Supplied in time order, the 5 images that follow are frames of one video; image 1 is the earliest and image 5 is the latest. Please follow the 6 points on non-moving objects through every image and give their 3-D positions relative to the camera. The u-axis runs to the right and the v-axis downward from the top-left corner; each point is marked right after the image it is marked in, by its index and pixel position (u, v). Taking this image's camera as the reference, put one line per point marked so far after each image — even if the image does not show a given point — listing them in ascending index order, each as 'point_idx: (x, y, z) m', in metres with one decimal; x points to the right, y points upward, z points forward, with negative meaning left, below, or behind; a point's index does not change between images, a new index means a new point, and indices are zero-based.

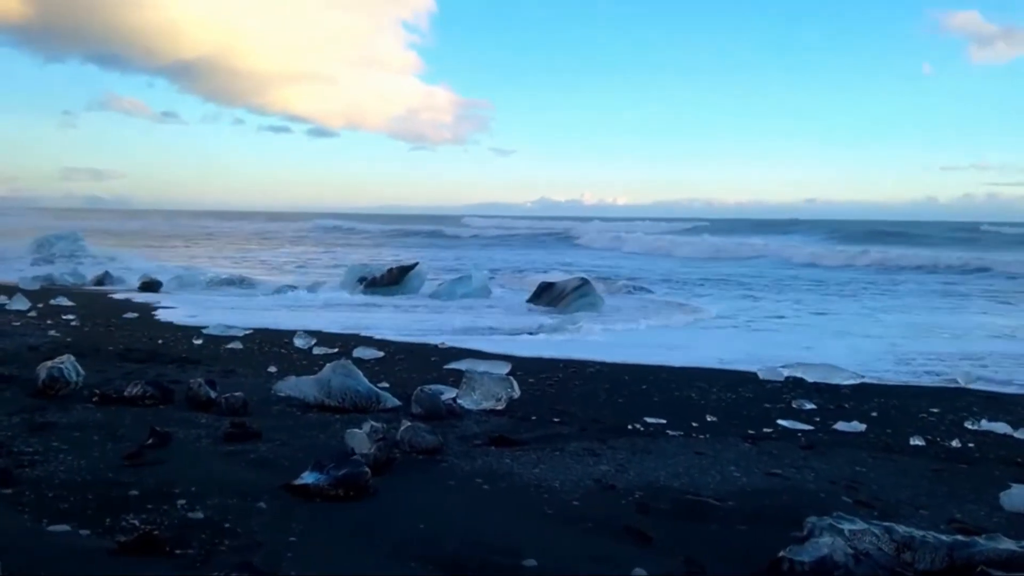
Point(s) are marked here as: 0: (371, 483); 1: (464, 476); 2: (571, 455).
0: (-0.7, -1.0, +3.9) m
1: (-0.2, -1.0, +4.1) m
2: (+0.3, -1.0, +4.5) m
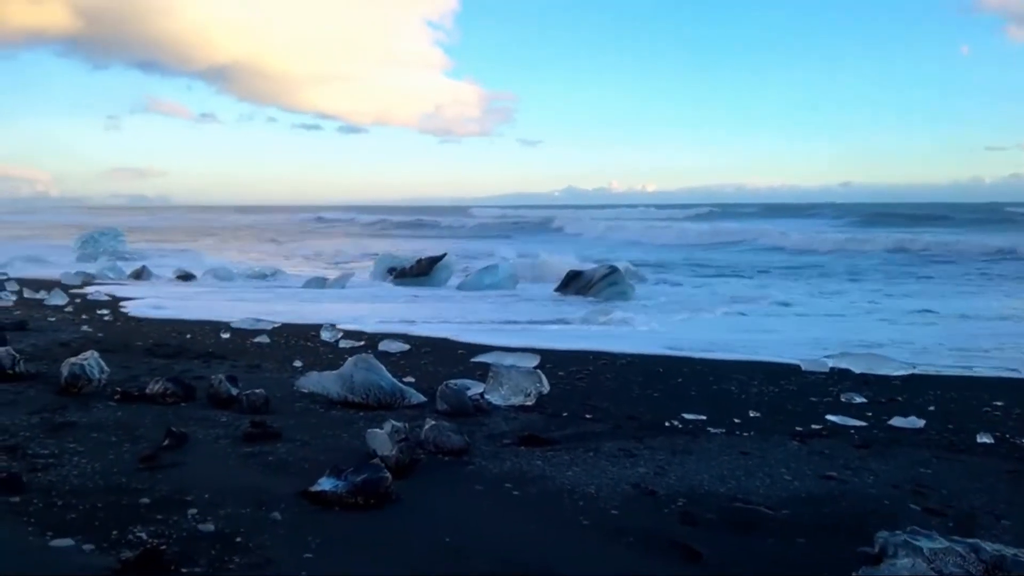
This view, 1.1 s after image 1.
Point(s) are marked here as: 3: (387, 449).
0: (-0.5, -0.9, +3.6) m
1: (-0.1, -0.9, +3.8) m
2: (+0.5, -0.9, +4.2) m
3: (-0.6, -0.8, +3.9) m
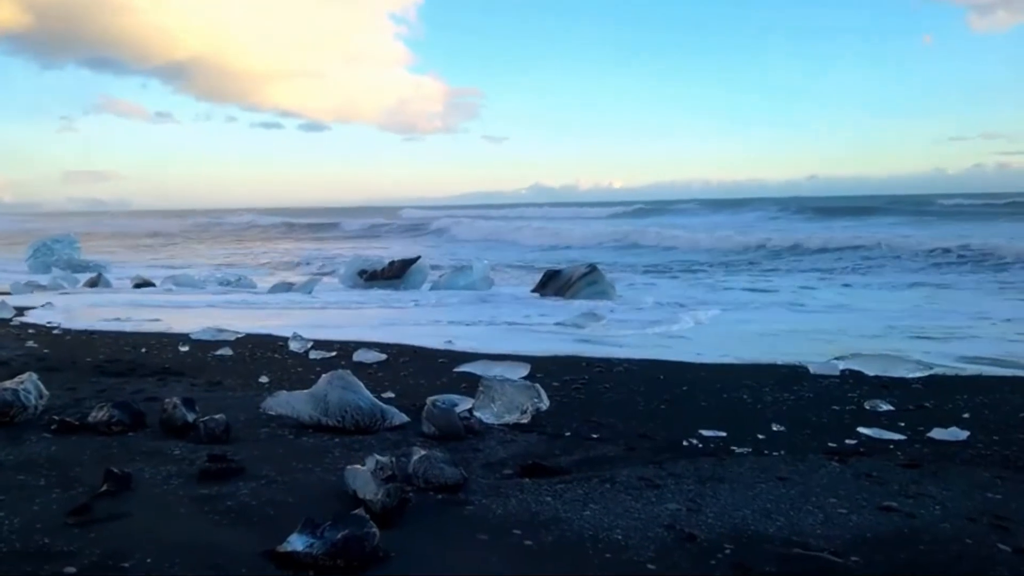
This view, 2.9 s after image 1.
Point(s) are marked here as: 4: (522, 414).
0: (-0.5, -0.9, +2.9) m
1: (-0.1, -0.9, +3.1) m
2: (+0.5, -0.9, +3.6) m
3: (-0.6, -0.8, +3.2) m
4: (+0.1, -0.8, +4.8) m
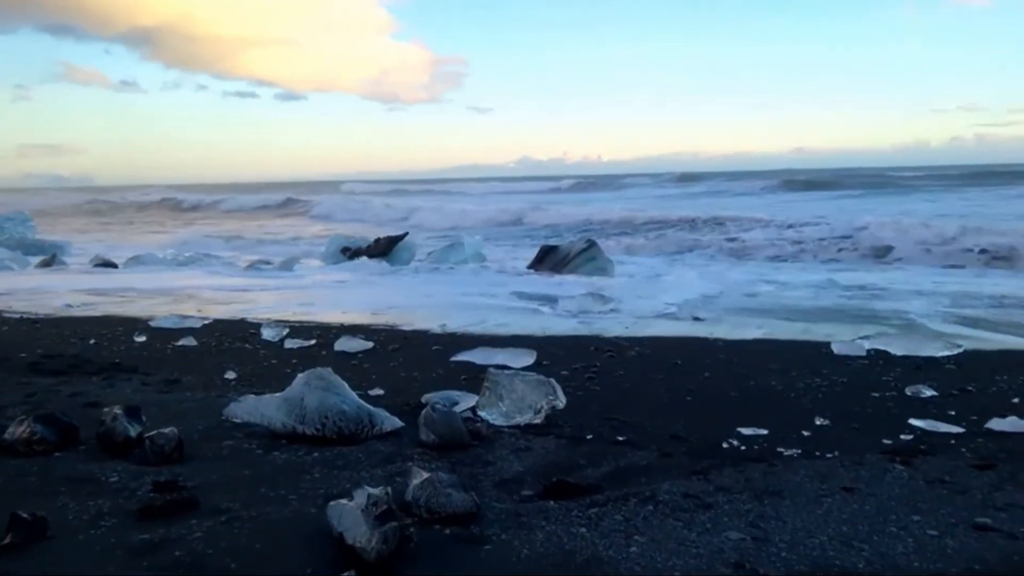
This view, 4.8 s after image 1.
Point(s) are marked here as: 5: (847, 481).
0: (-0.4, -0.9, +2.3) m
1: (0.0, -0.9, +2.5) m
2: (+0.6, -0.8, +3.0) m
3: (-0.5, -0.8, +2.6) m
4: (+0.1, -0.7, +4.2) m
5: (+1.4, -0.8, +3.4) m
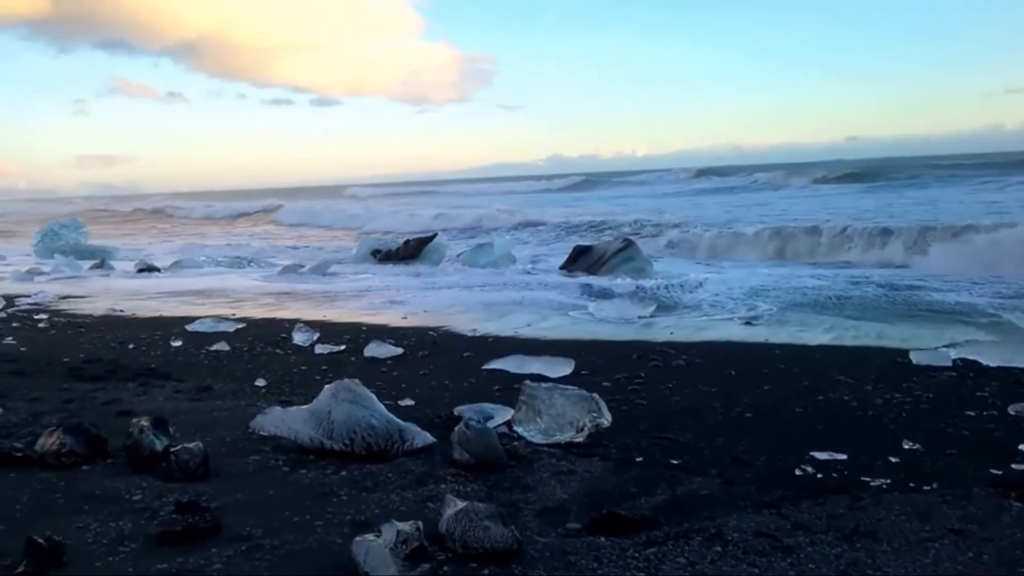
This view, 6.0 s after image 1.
0: (-0.3, -0.9, +1.9) m
1: (+0.2, -0.9, +2.1) m
2: (+0.7, -0.8, +2.5) m
3: (-0.4, -0.8, +2.2) m
4: (+0.3, -0.7, +3.7) m
5: (+1.6, -0.8, +2.8) m
